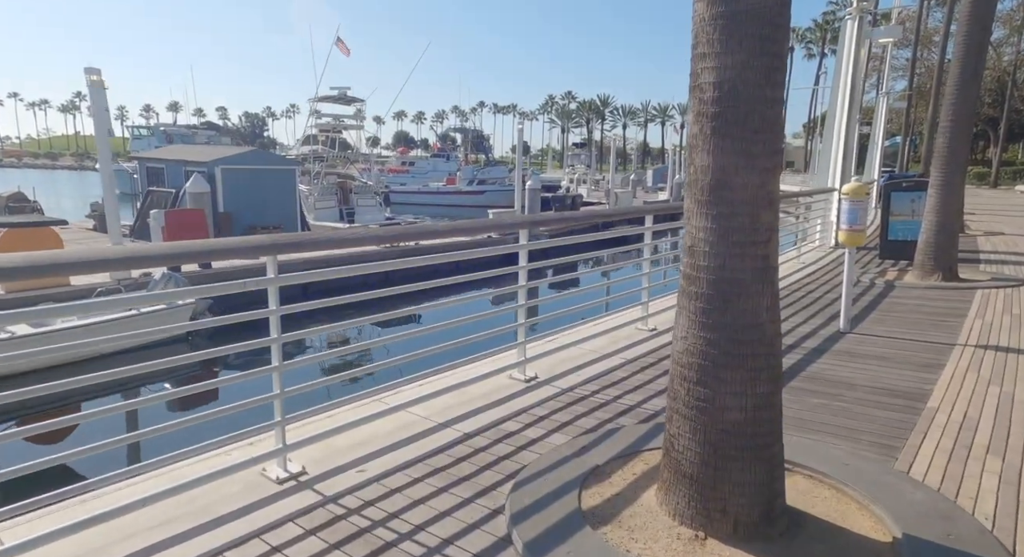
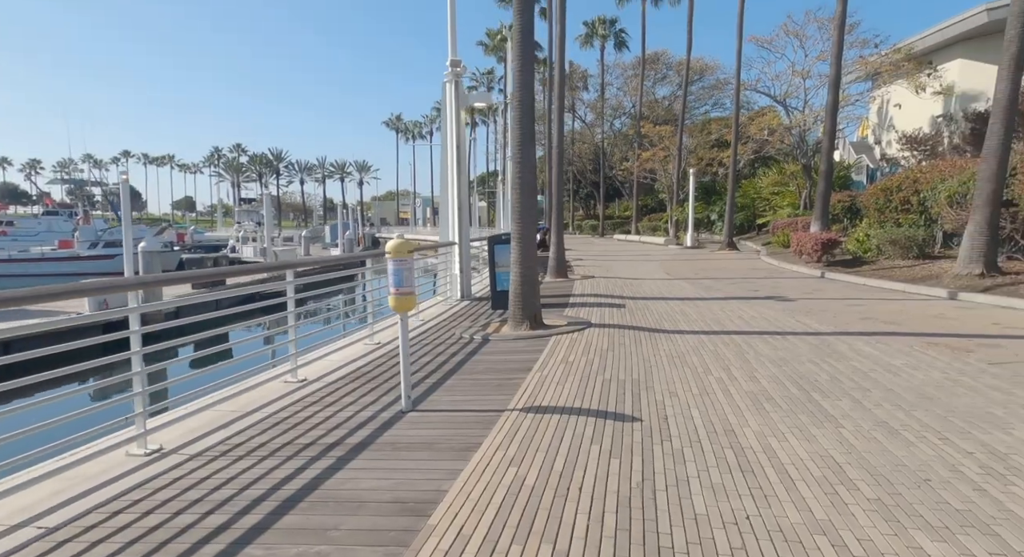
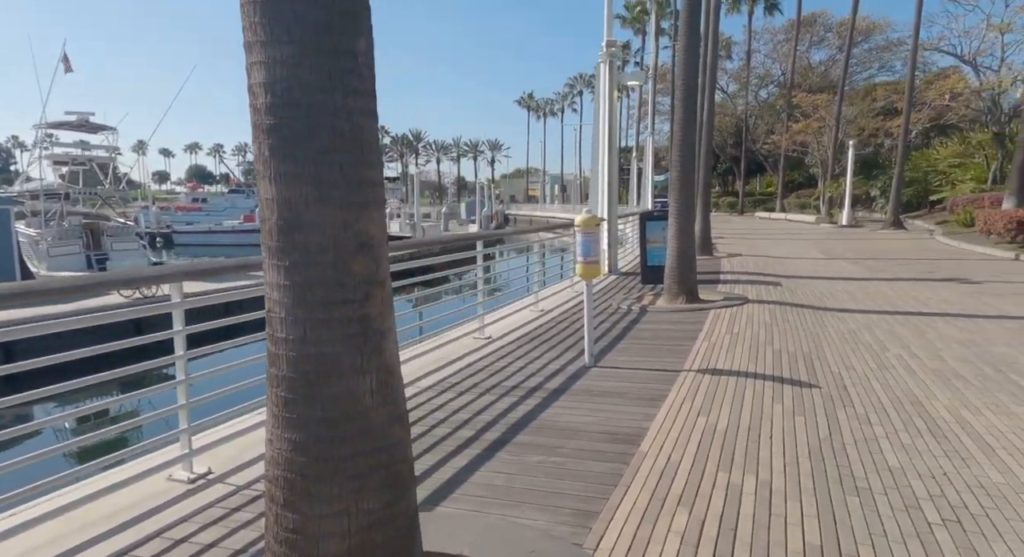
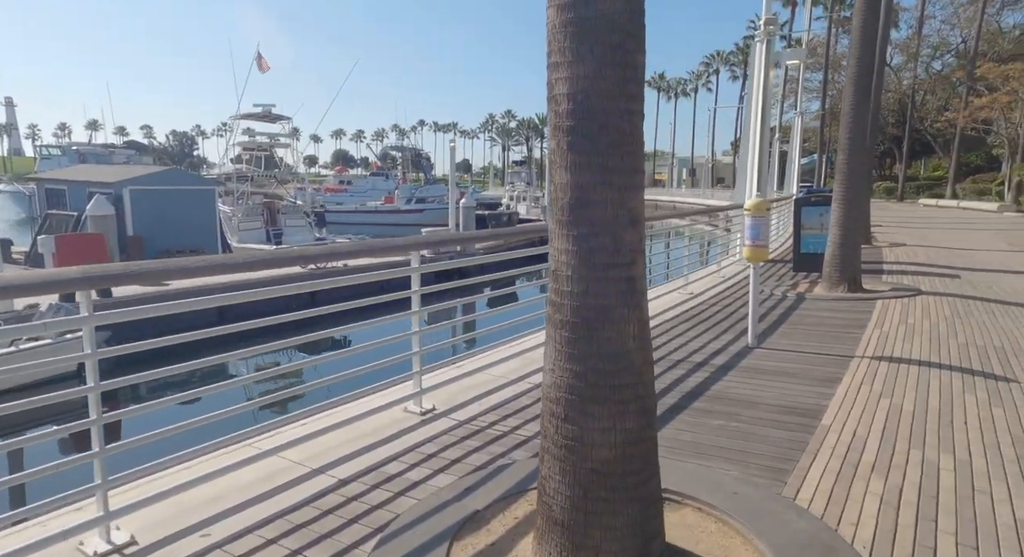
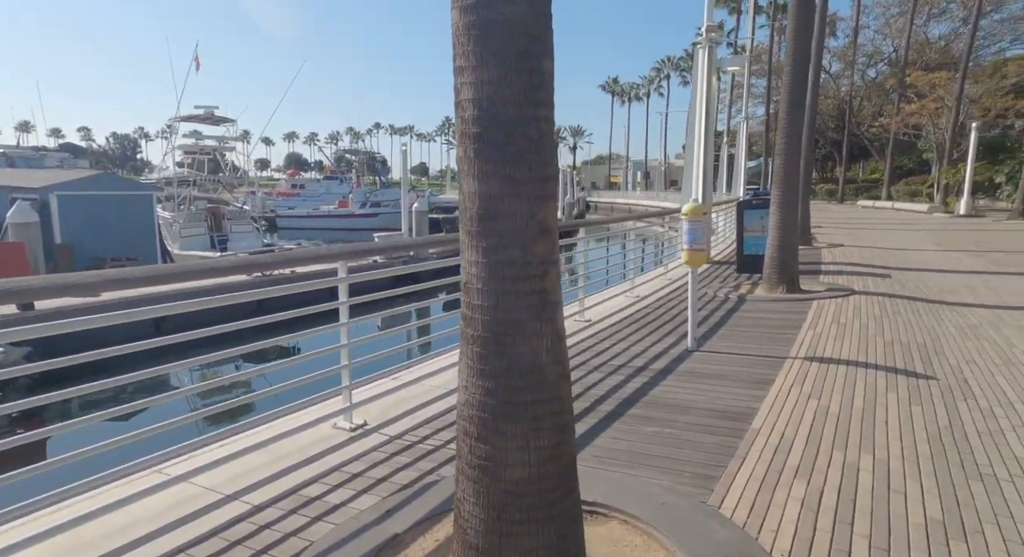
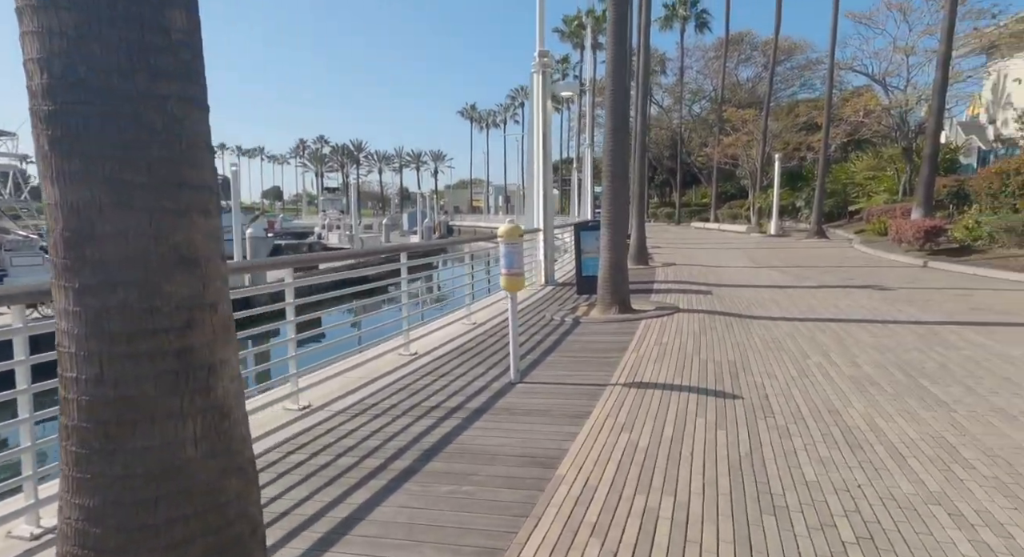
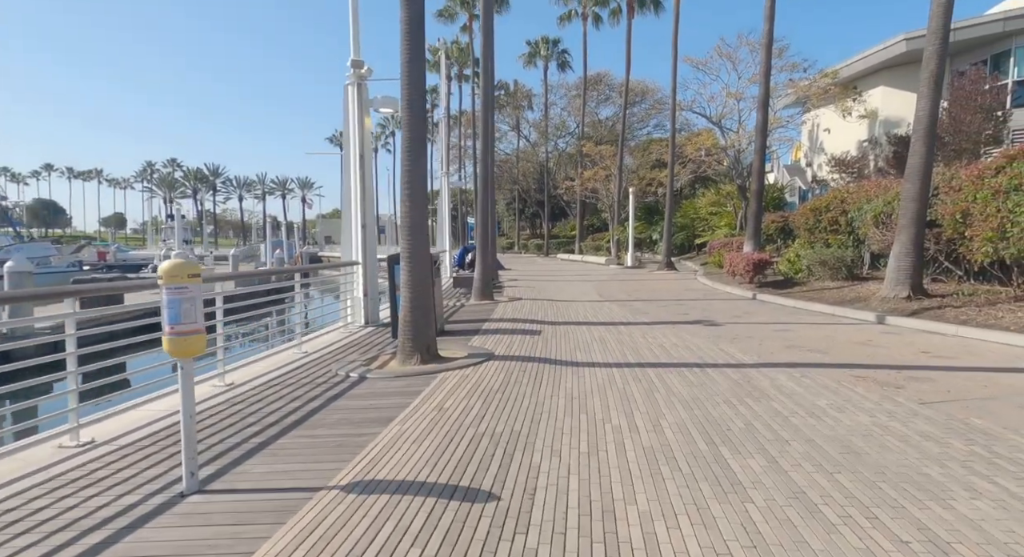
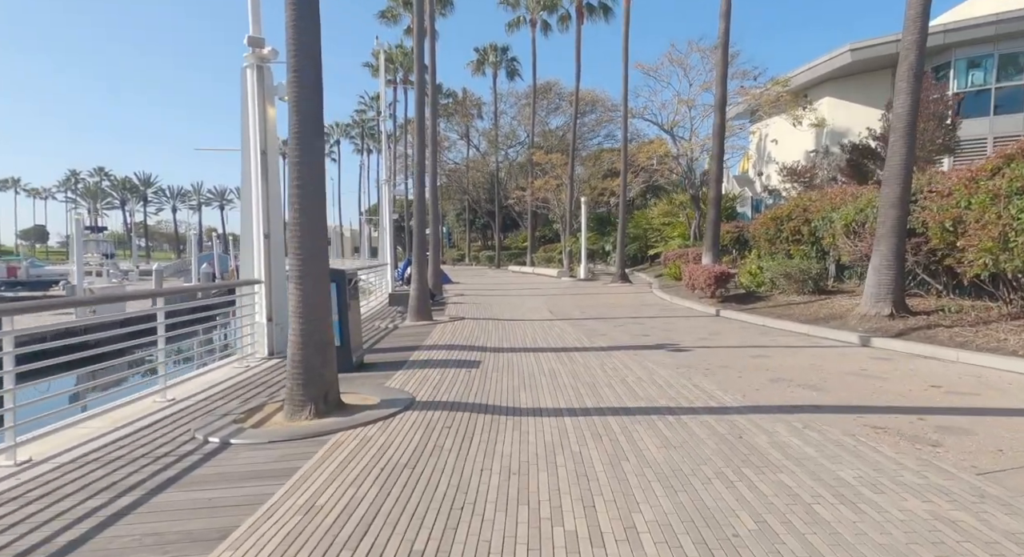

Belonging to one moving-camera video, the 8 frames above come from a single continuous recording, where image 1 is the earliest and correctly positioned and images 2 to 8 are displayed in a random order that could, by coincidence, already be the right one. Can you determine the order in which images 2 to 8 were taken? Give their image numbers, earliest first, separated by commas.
4, 5, 3, 6, 2, 7, 8
